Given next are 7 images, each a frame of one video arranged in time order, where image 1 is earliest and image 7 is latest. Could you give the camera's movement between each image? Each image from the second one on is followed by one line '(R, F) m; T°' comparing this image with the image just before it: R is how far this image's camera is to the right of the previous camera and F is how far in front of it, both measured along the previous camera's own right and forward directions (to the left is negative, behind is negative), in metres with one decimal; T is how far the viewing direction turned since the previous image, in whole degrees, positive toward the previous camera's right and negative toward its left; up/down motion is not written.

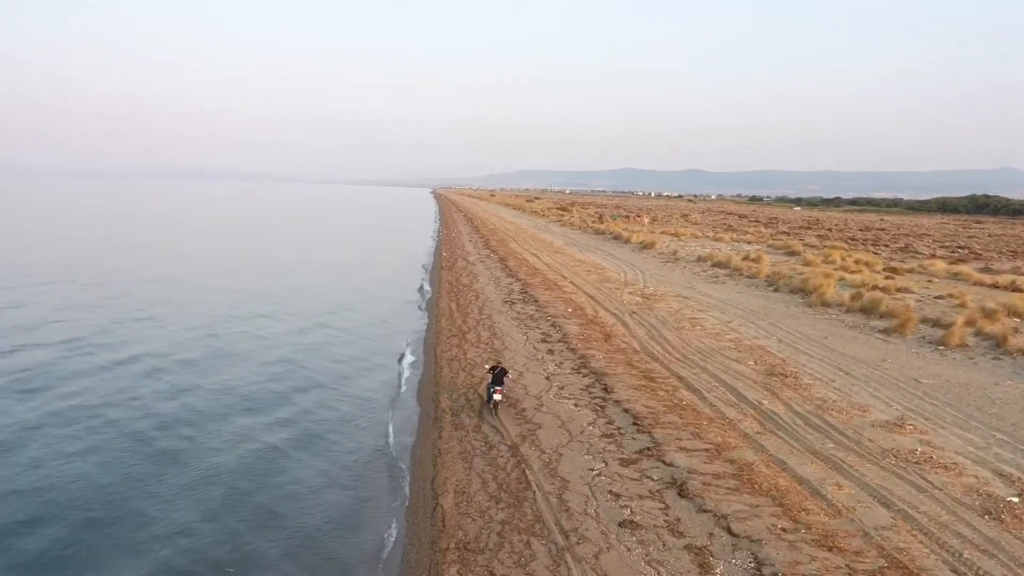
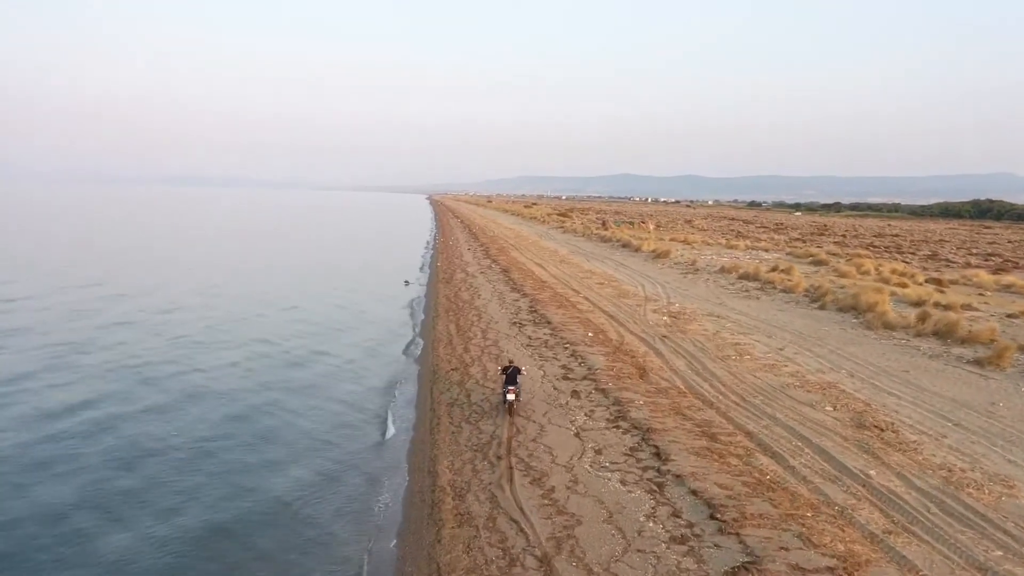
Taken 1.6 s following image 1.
(-0.2, +2.2) m; 0°
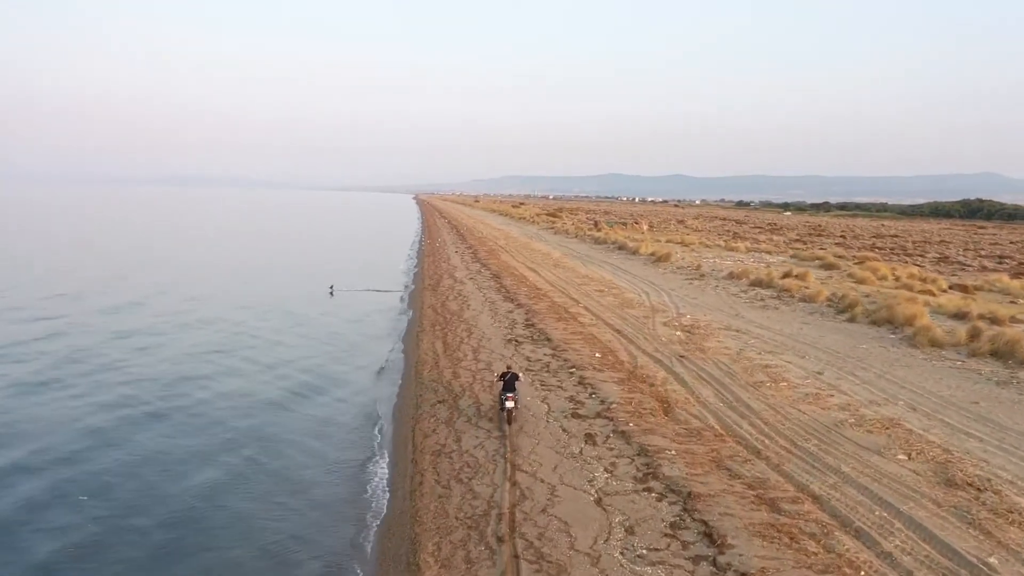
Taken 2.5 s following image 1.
(-0.1, +1.6) m; +1°
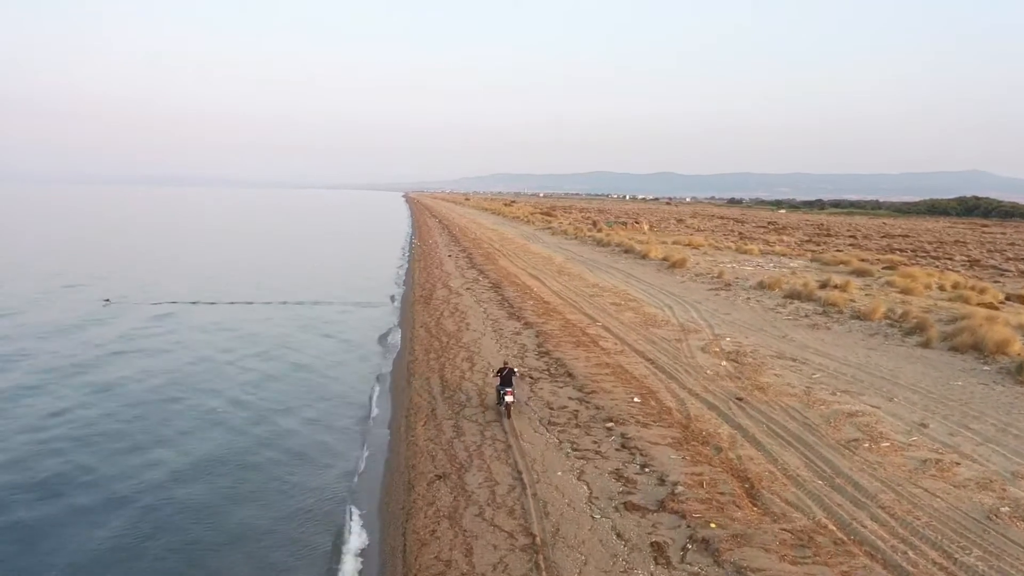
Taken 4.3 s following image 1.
(-0.2, +2.3) m; +1°
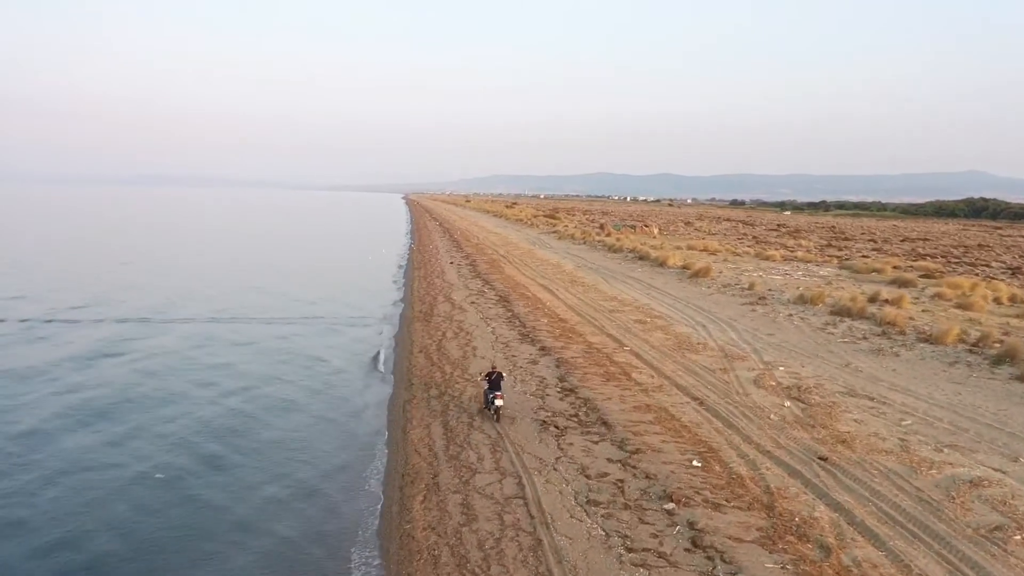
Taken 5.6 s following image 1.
(-0.2, +1.9) m; 0°
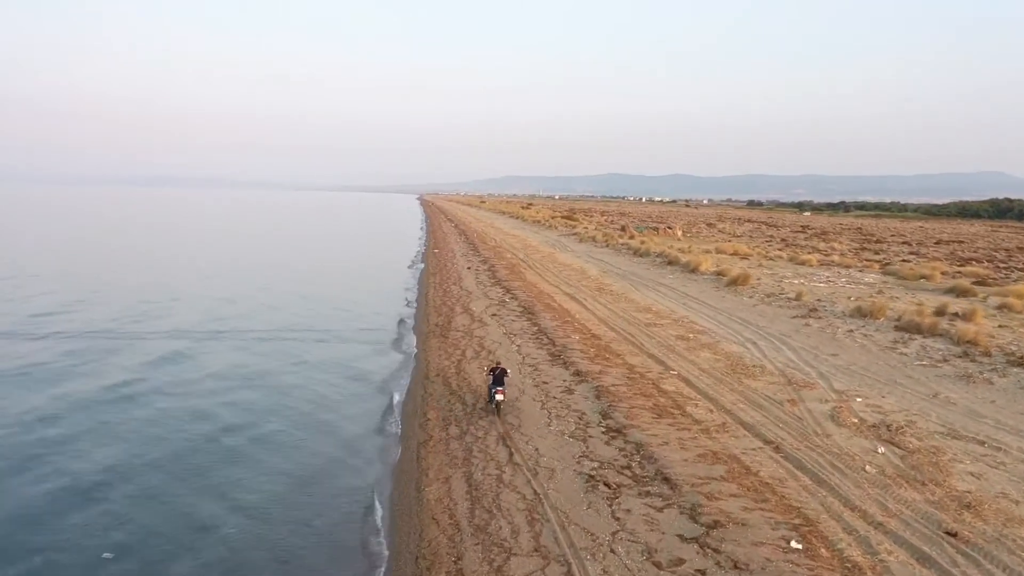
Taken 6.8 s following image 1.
(-0.2, +1.5) m; -1°
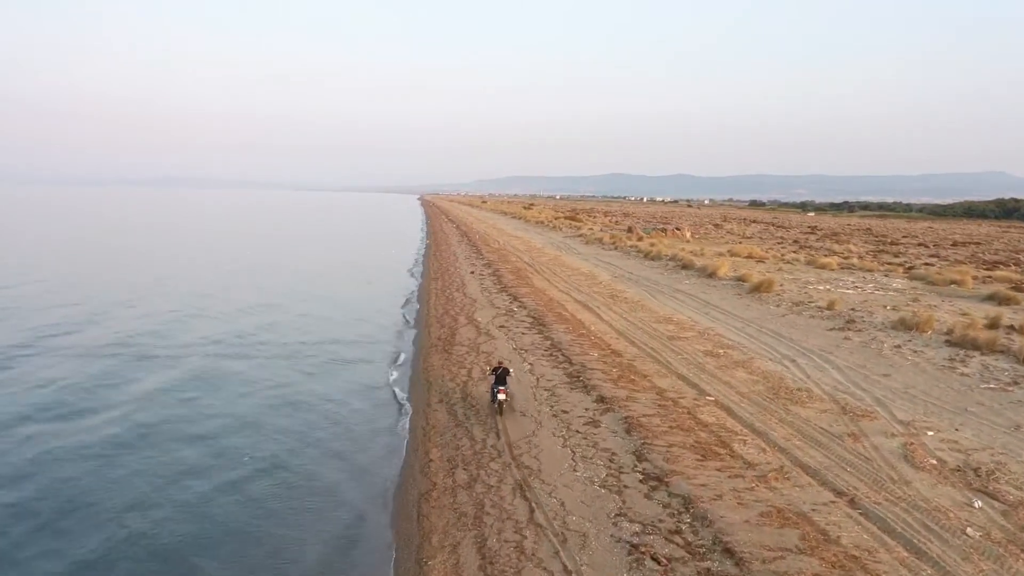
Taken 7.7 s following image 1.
(-0.1, +1.3) m; 0°
